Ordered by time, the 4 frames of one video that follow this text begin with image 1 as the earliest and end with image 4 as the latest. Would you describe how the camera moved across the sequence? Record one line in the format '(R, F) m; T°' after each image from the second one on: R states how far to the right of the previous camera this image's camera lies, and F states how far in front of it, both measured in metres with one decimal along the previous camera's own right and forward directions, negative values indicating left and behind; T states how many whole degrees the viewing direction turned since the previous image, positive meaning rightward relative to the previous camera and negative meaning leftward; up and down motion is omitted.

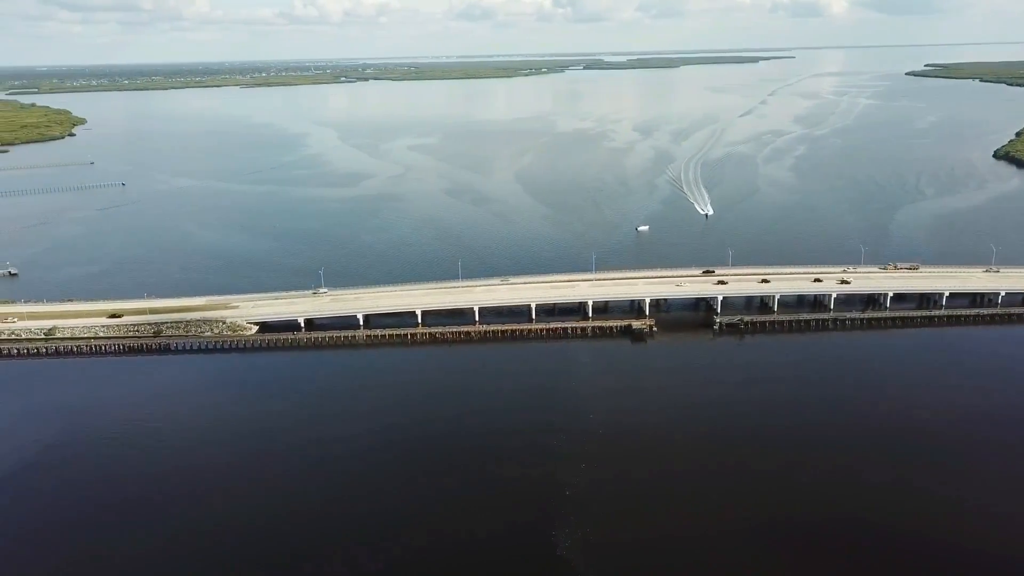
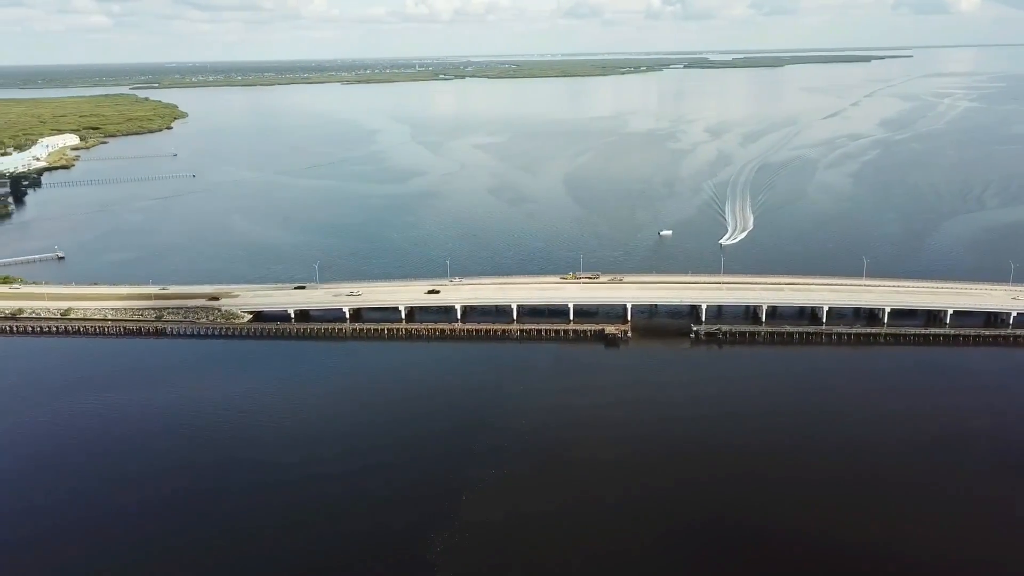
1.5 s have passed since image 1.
(+4.1, +0.1) m; -7°
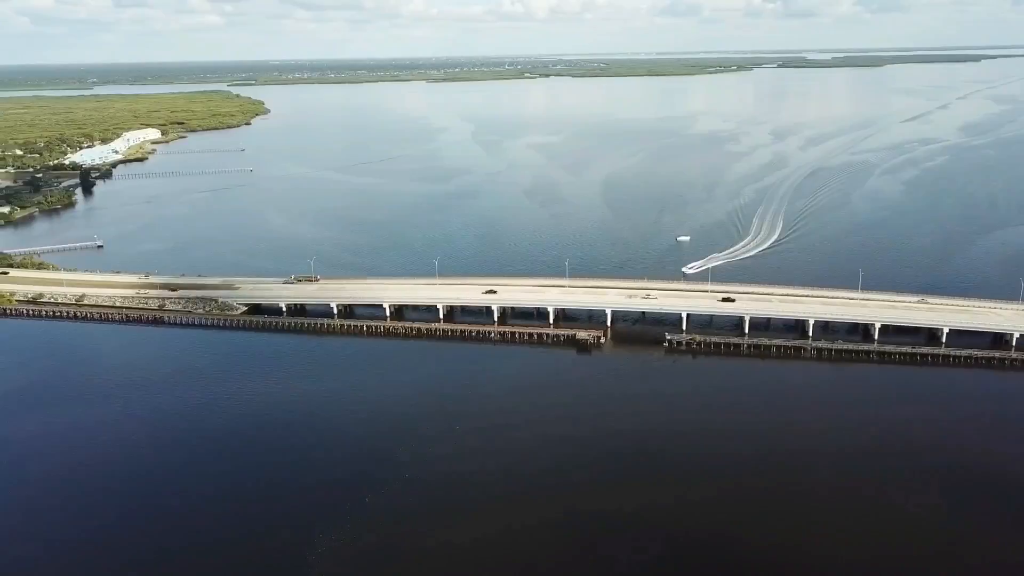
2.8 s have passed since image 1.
(+3.8, +0.2) m; -6°
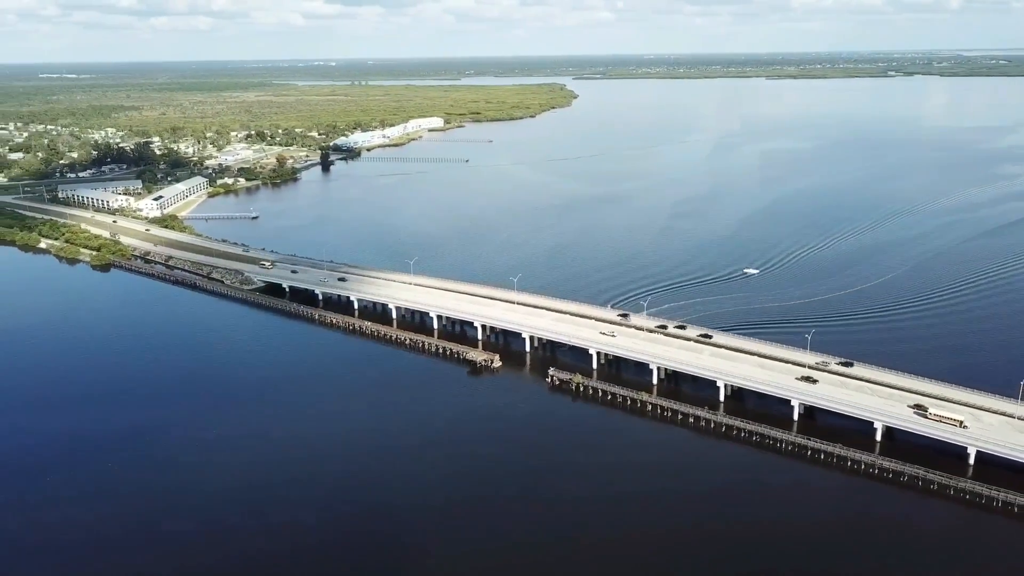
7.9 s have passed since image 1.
(+13.2, +4.3) m; -25°
